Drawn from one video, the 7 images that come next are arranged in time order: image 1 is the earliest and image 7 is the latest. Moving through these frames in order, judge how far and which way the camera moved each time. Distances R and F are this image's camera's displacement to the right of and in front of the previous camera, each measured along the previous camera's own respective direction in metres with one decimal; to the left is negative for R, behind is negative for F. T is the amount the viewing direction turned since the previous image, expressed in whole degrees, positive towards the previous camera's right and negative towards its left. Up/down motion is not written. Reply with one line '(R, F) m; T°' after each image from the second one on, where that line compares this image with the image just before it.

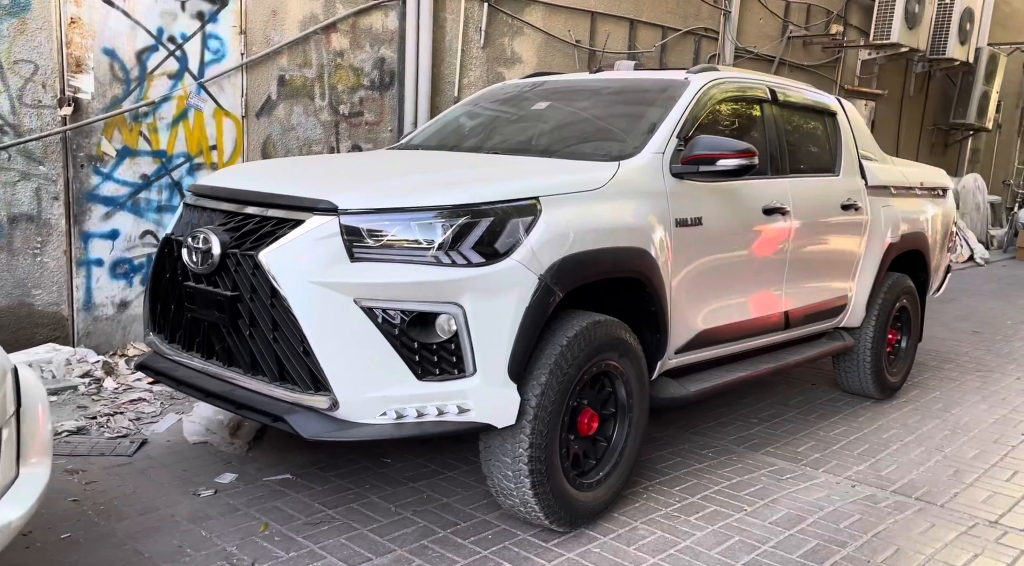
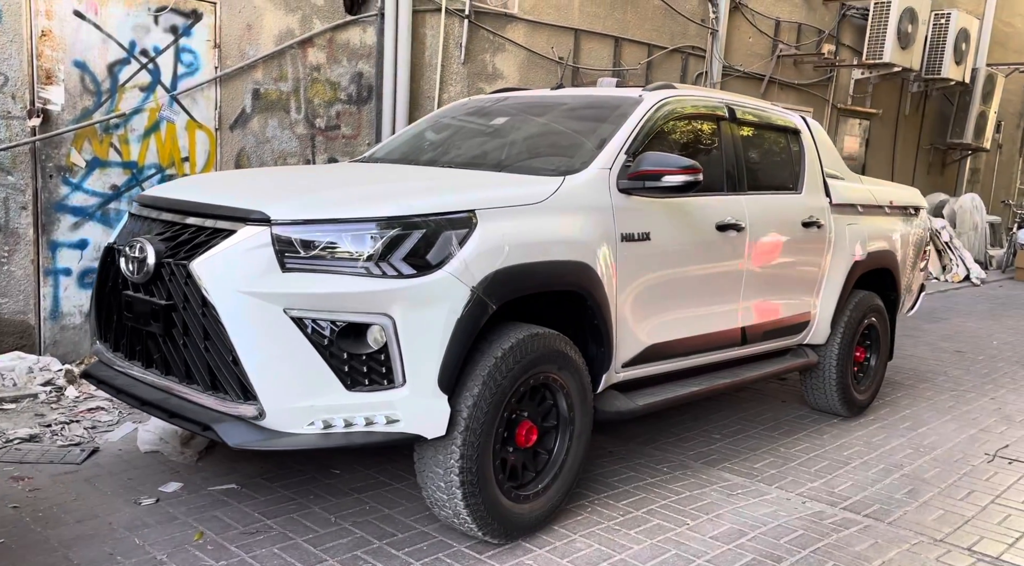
(+0.3, 0.0) m; -1°
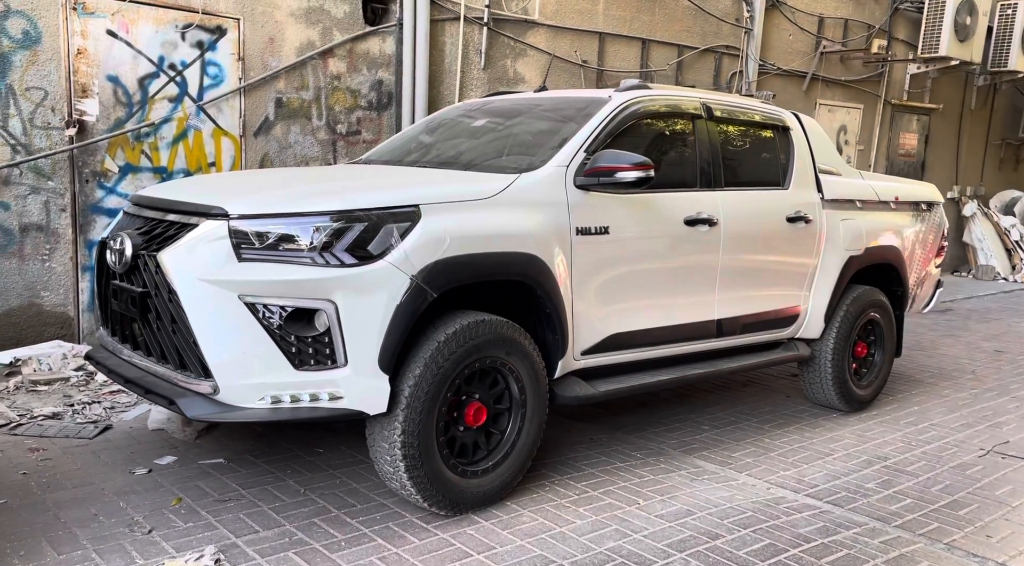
(+0.7, -0.3) m; -6°
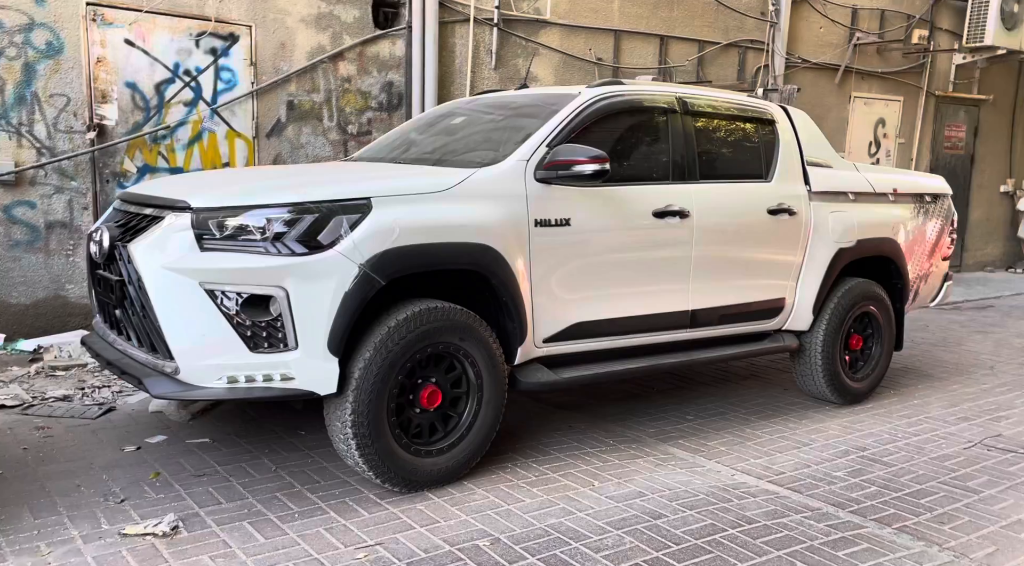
(+0.6, -0.2) m; -5°
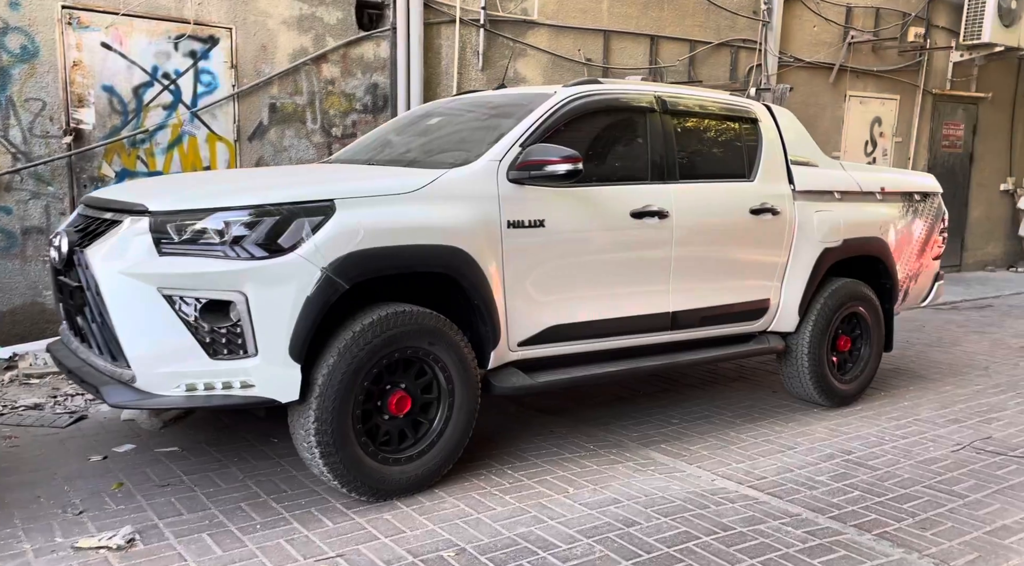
(+0.2, +0.1) m; 0°
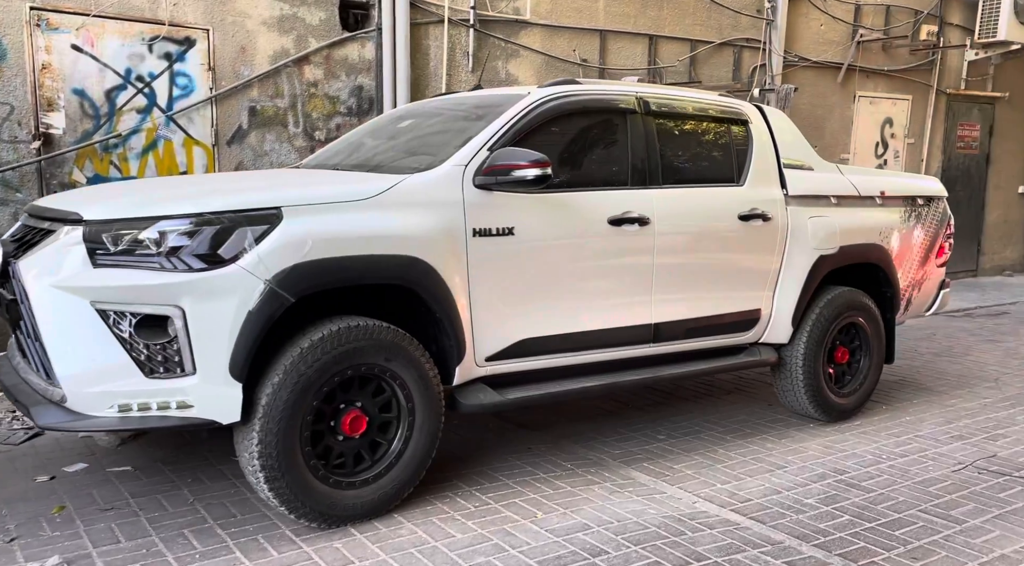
(+0.3, +0.3) m; -1°
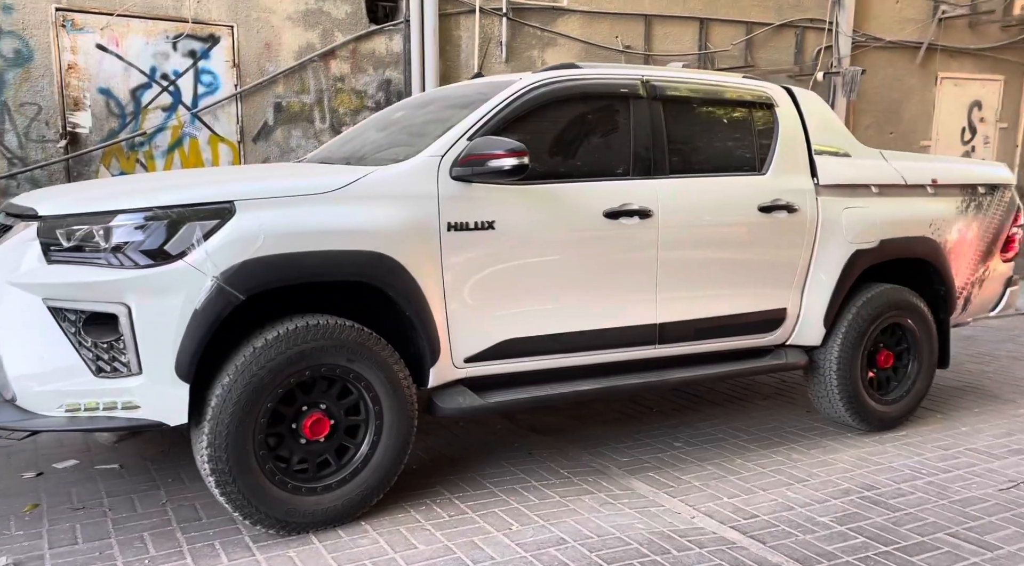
(+0.6, +0.3) m; -6°
